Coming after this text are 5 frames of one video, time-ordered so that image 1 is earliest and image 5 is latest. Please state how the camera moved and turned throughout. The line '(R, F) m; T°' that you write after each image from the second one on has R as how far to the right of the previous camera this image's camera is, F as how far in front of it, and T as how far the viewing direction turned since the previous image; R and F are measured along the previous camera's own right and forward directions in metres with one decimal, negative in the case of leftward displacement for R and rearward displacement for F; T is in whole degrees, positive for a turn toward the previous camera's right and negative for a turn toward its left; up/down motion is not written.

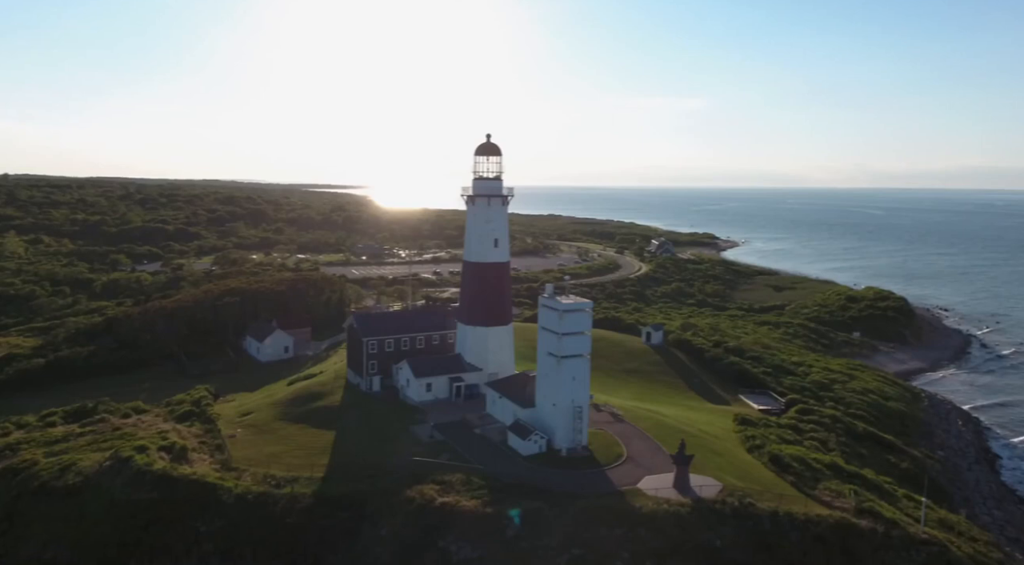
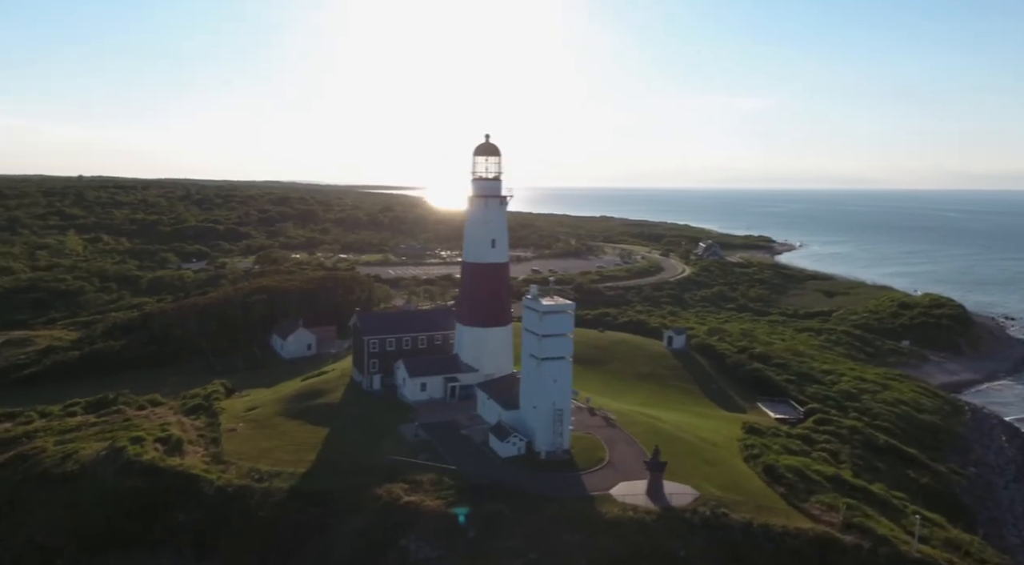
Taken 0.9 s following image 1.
(+2.0, +0.1) m; -4°
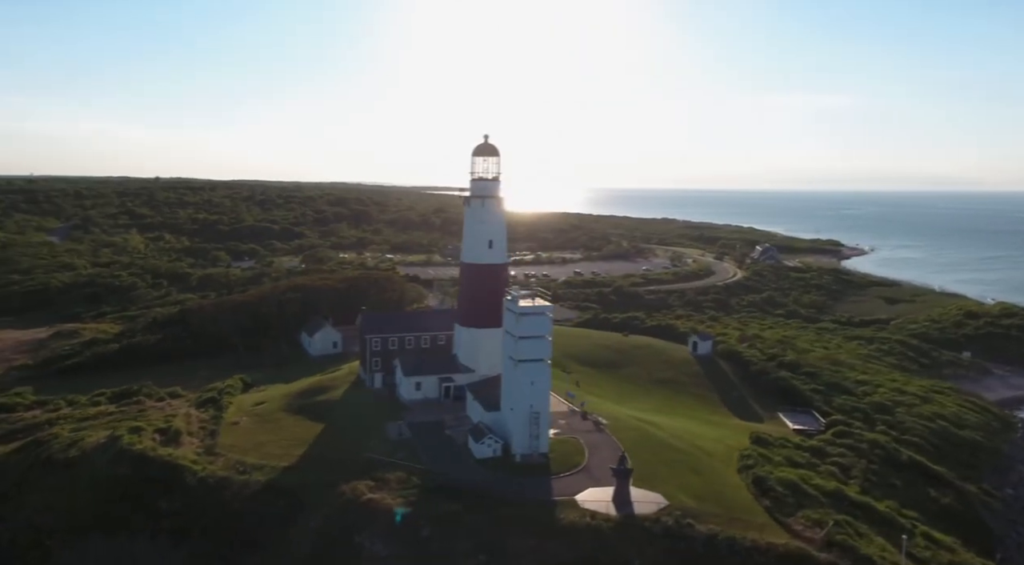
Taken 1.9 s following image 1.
(+2.3, +0.1) m; -5°
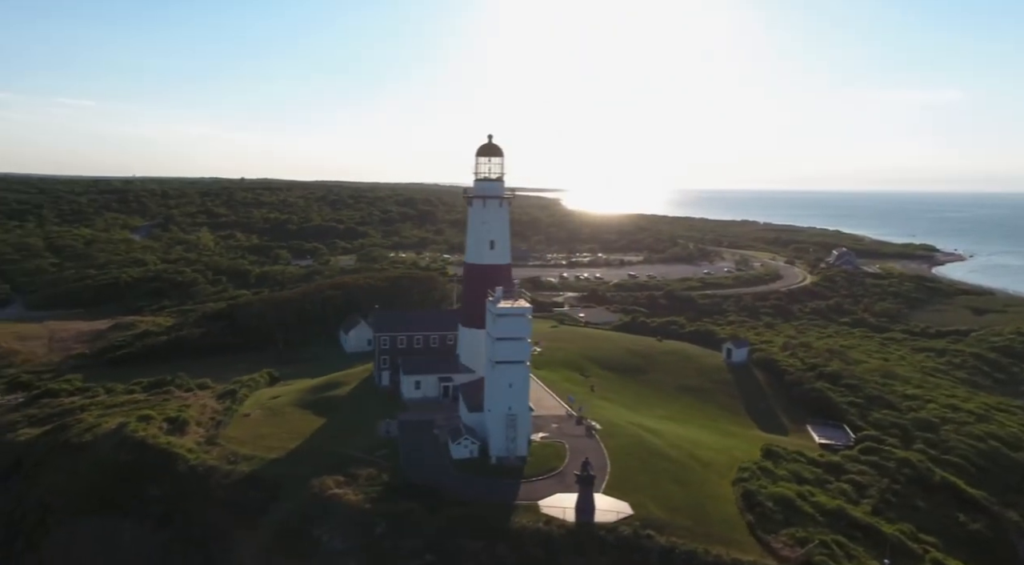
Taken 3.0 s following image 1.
(+2.6, +0.1) m; -6°
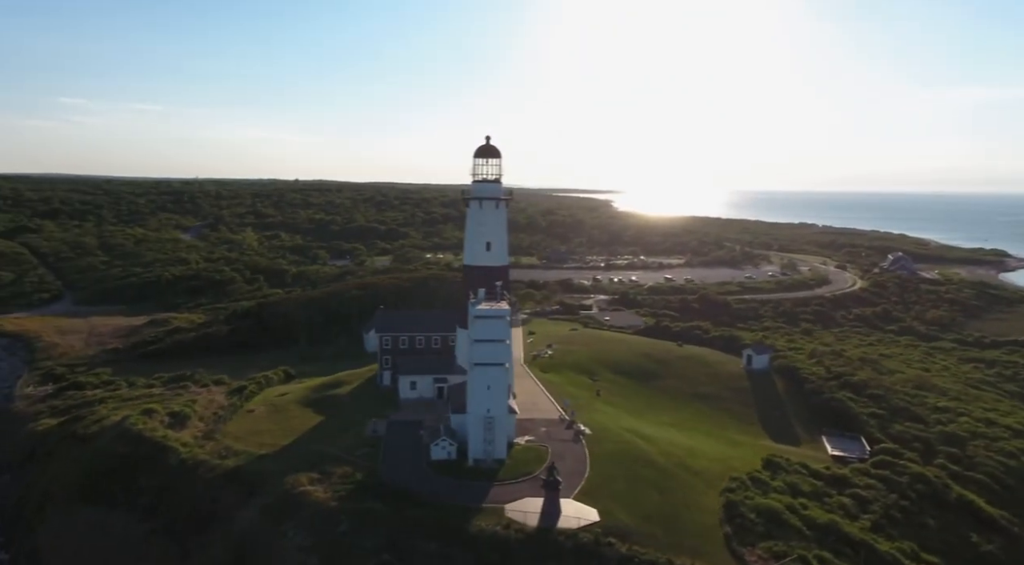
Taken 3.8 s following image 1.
(+2.0, 0.0) m; -4°
